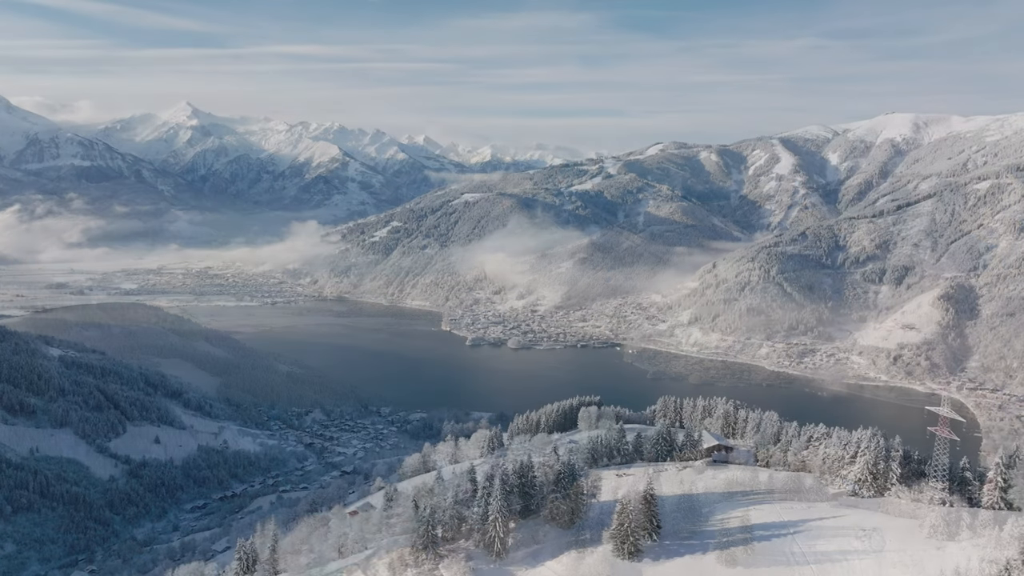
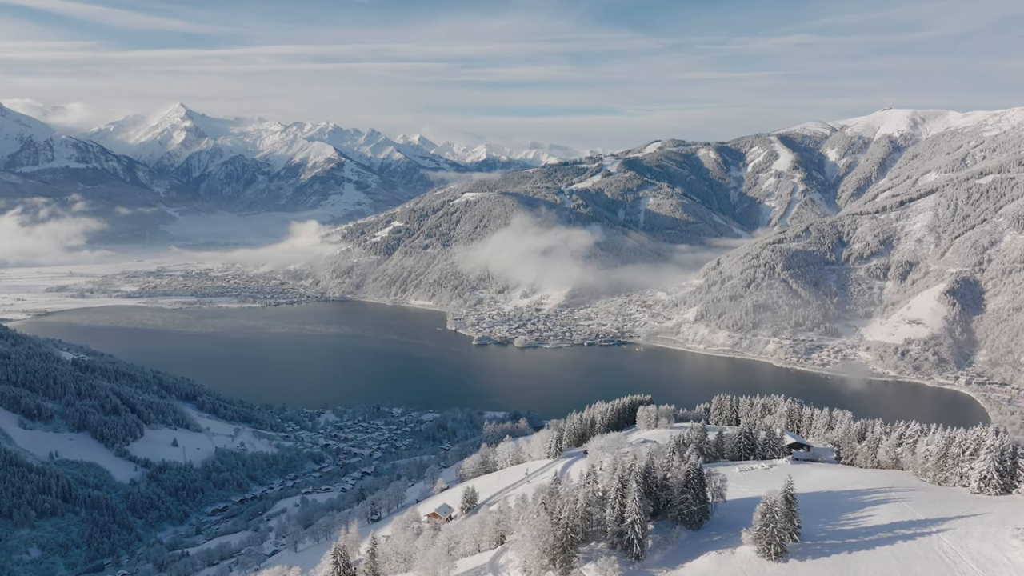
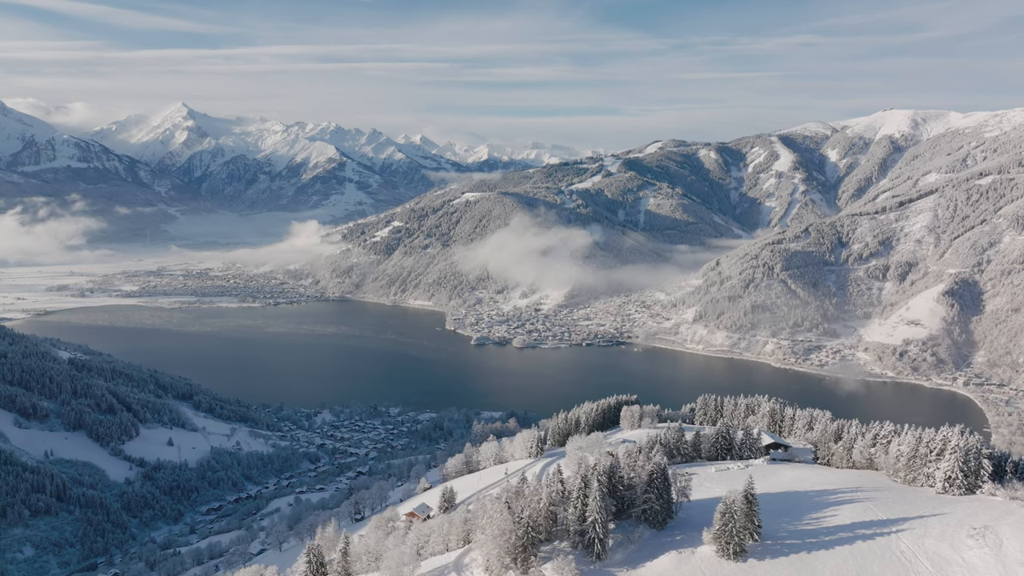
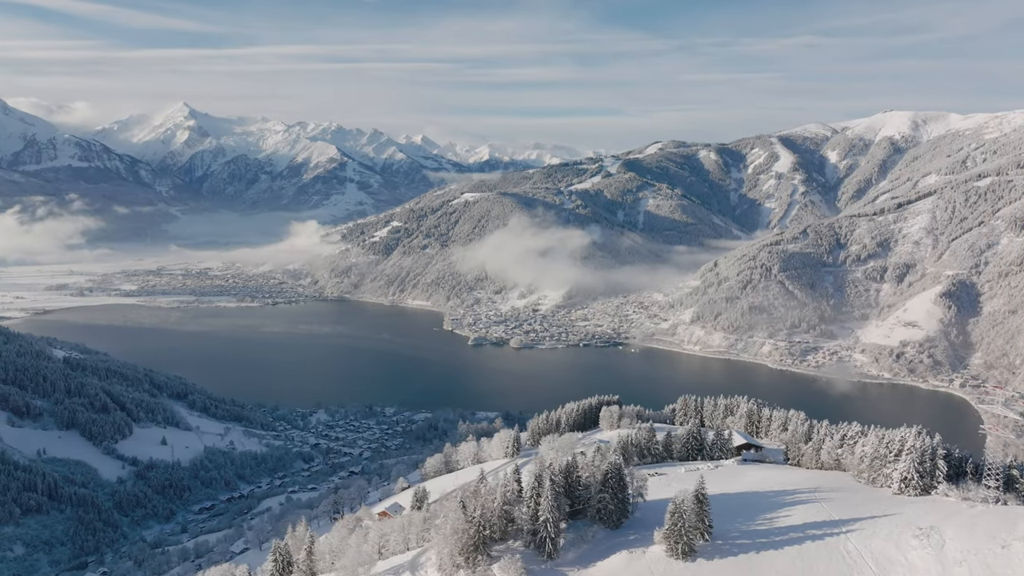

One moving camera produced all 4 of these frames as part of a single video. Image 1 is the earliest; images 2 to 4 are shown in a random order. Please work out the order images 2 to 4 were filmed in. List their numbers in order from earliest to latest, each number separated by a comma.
4, 3, 2
